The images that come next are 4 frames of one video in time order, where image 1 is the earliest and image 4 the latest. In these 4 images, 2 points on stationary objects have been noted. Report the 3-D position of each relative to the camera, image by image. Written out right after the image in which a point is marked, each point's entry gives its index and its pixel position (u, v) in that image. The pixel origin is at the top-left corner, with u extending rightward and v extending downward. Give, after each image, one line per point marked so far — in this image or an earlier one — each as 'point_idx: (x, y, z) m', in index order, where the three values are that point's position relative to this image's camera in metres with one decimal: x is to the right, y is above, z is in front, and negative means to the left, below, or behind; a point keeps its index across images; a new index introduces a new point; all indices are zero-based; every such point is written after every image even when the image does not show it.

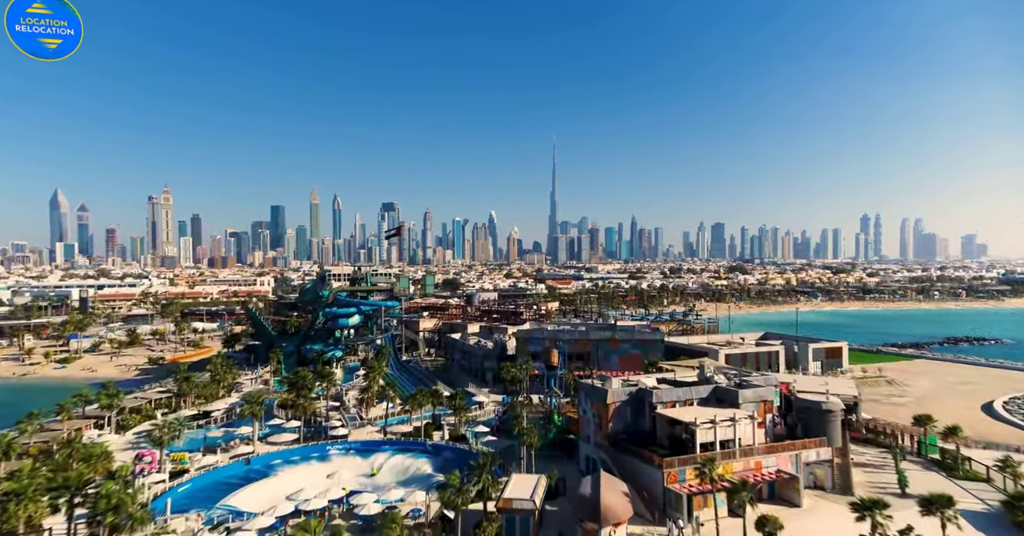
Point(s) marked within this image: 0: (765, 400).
0: (+8.5, -4.5, +19.5) m
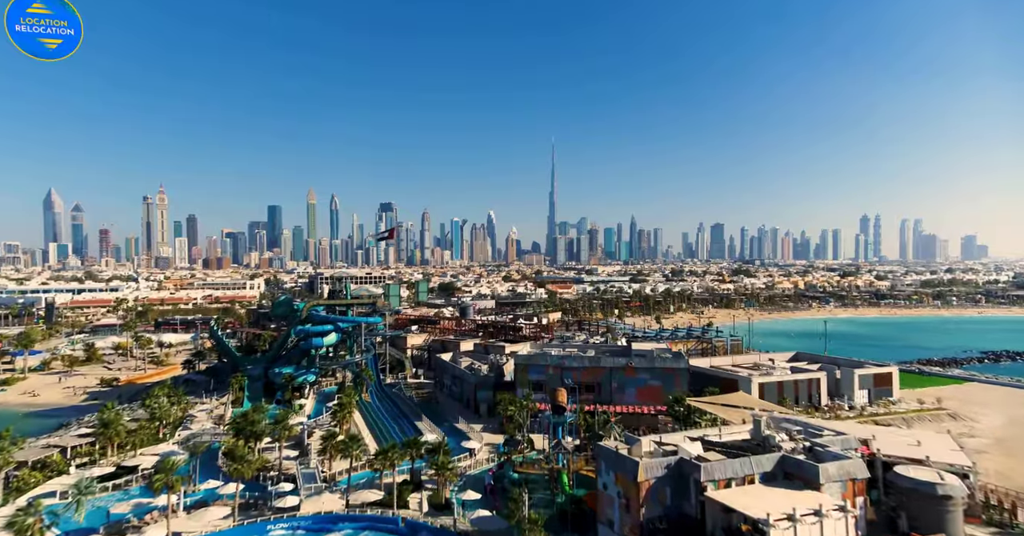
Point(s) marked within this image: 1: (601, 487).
0: (+8.4, -5.2, +14.3) m
1: (+2.5, -6.2, +16.4) m
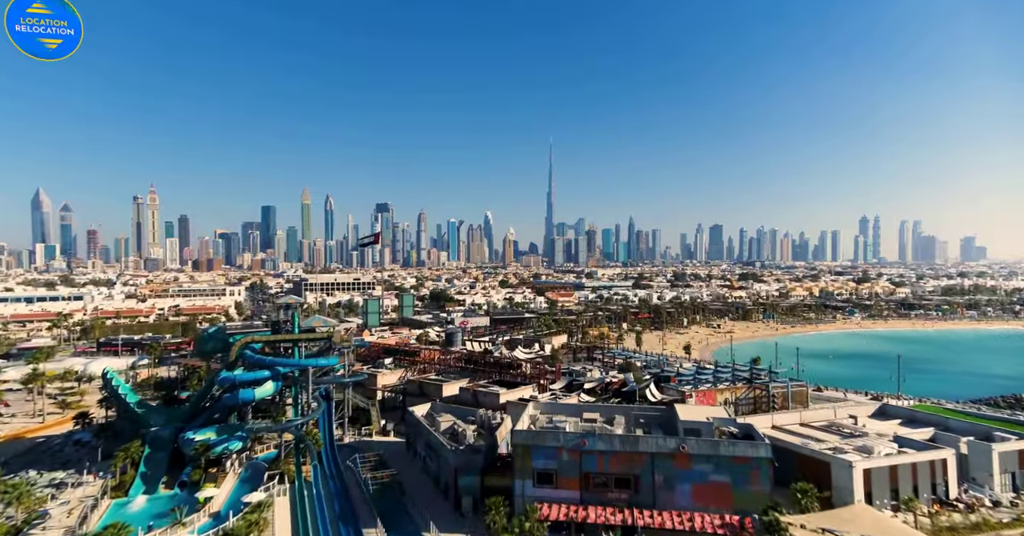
0: (+8.4, -6.5, +4.8) m
1: (+2.4, -7.5, +6.8) m
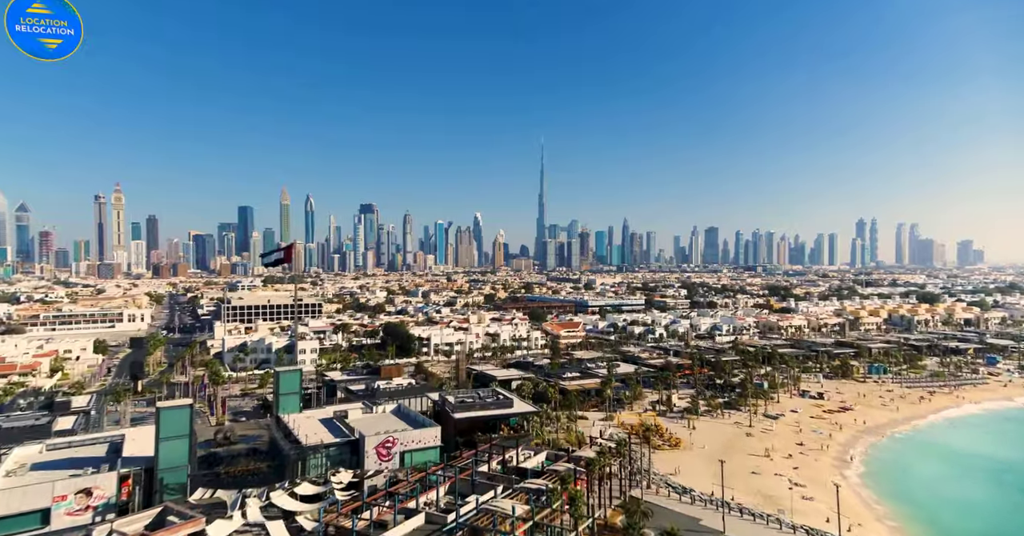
0: (+7.9, -9.8, -29.4) m
1: (+2.0, -10.7, -27.5) m
